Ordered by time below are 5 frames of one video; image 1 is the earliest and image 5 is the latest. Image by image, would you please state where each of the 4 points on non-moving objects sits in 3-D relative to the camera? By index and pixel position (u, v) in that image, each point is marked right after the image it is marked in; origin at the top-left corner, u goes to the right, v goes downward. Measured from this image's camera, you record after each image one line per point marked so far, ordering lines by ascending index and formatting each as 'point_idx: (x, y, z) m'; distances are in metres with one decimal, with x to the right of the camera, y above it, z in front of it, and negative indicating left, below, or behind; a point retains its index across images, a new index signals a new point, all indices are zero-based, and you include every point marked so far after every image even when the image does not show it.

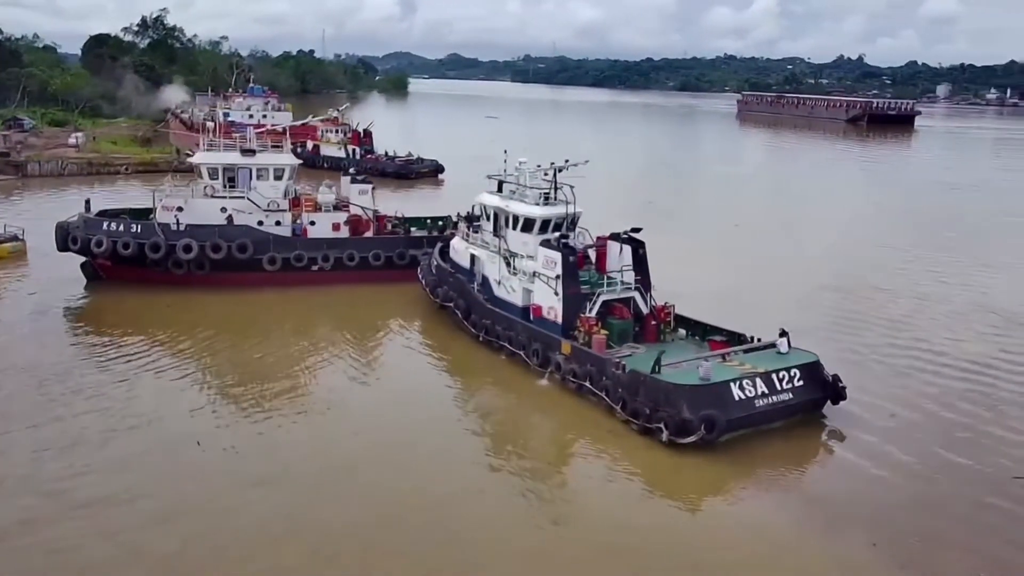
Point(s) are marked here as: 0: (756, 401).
0: (+2.7, -1.3, +10.0) m
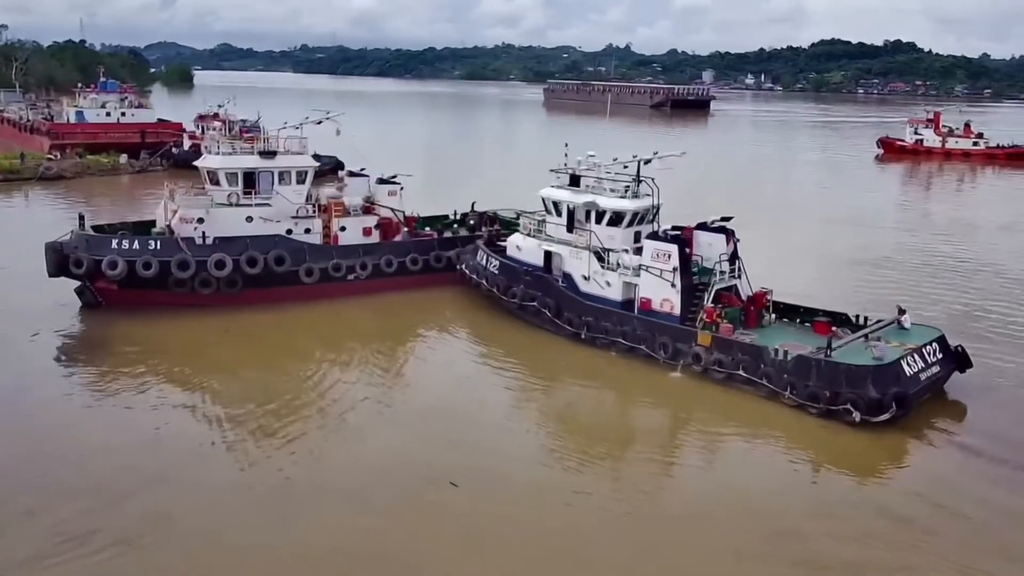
0: (+4.8, -1.0, +10.5) m
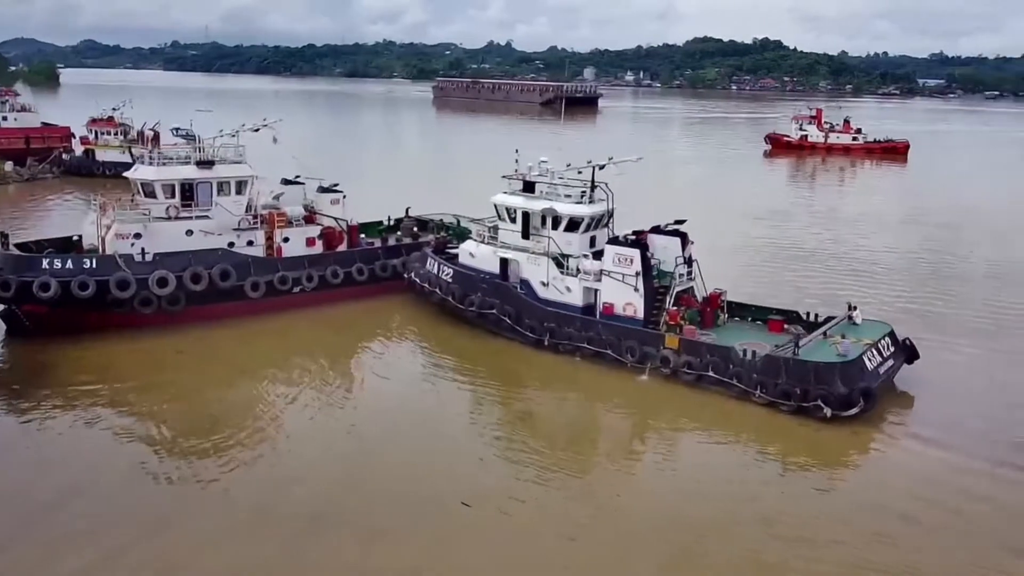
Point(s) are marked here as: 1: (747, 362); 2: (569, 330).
0: (+4.5, -1.0, +11.0) m
1: (+2.9, -0.9, +11.1) m
2: (+0.8, -0.6, +12.6) m
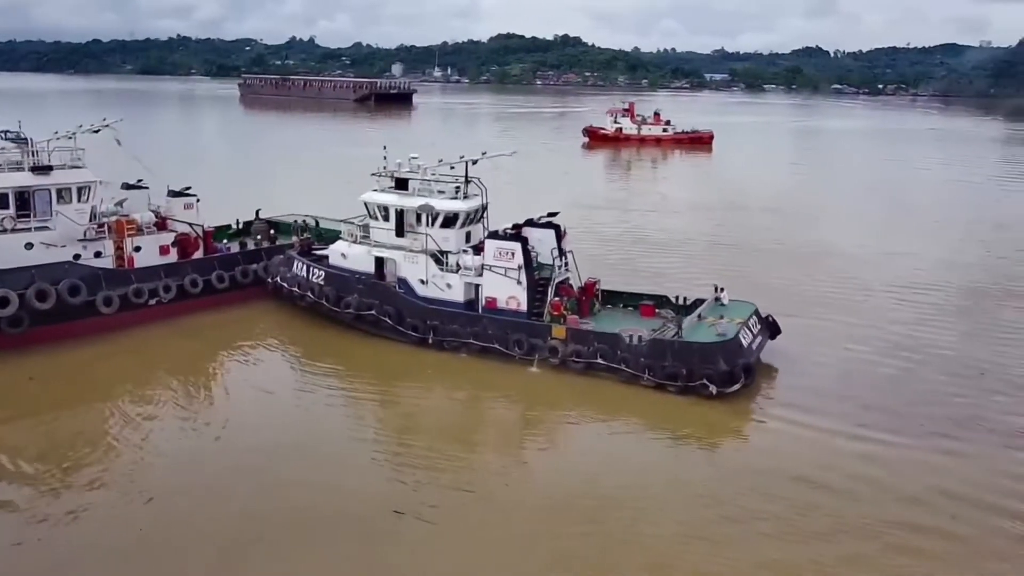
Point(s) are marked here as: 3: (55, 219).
0: (+3.1, -0.7, +11.7) m
1: (+1.5, -0.8, +11.5) m
2: (-0.8, -0.5, +12.5) m
3: (-6.4, +0.9, +12.5) m
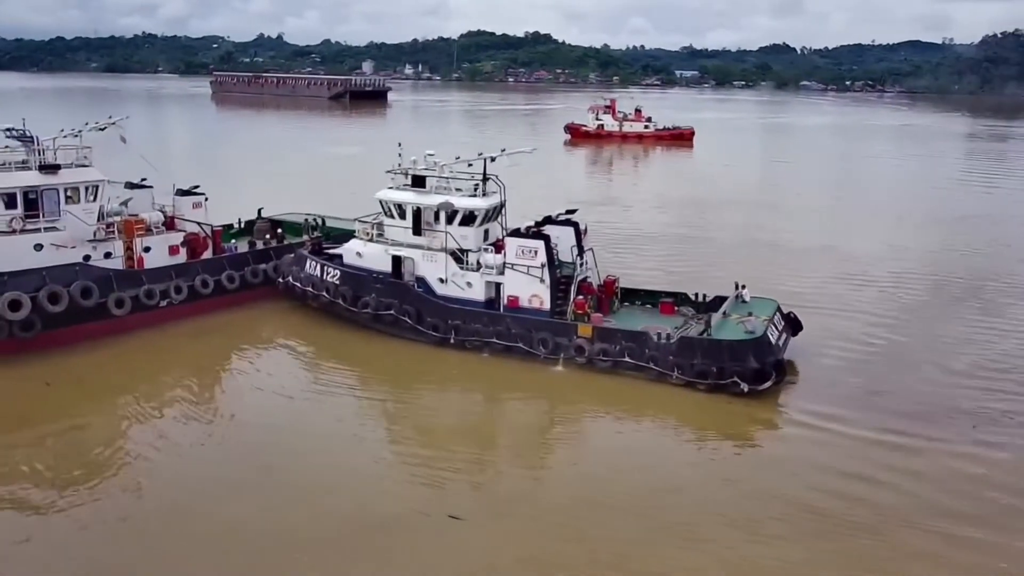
0: (+3.5, -0.7, +11.7) m
1: (+1.9, -0.7, +11.4) m
2: (-0.5, -0.5, +12.3) m
3: (-6.1, +0.9, +12.1) m
